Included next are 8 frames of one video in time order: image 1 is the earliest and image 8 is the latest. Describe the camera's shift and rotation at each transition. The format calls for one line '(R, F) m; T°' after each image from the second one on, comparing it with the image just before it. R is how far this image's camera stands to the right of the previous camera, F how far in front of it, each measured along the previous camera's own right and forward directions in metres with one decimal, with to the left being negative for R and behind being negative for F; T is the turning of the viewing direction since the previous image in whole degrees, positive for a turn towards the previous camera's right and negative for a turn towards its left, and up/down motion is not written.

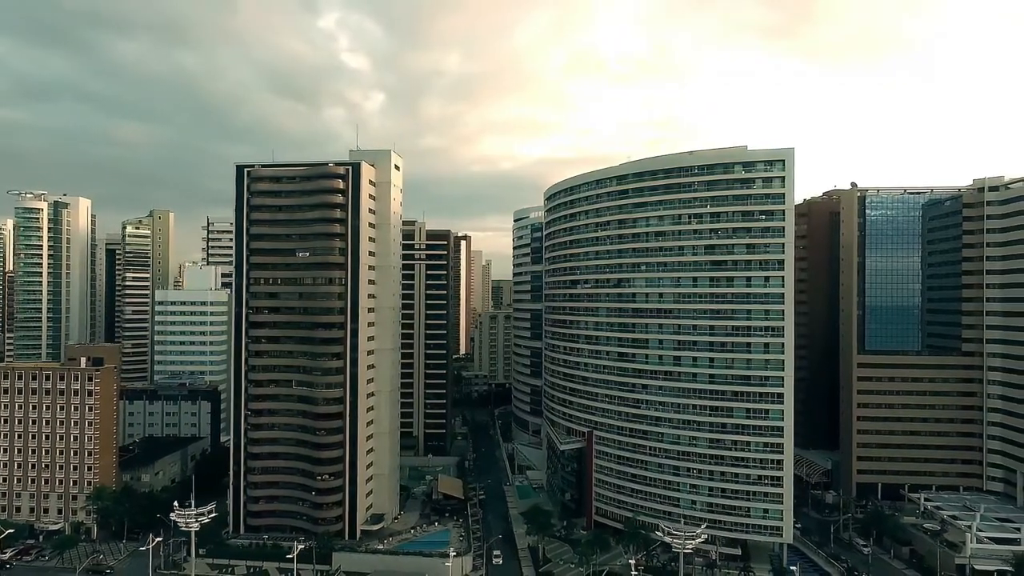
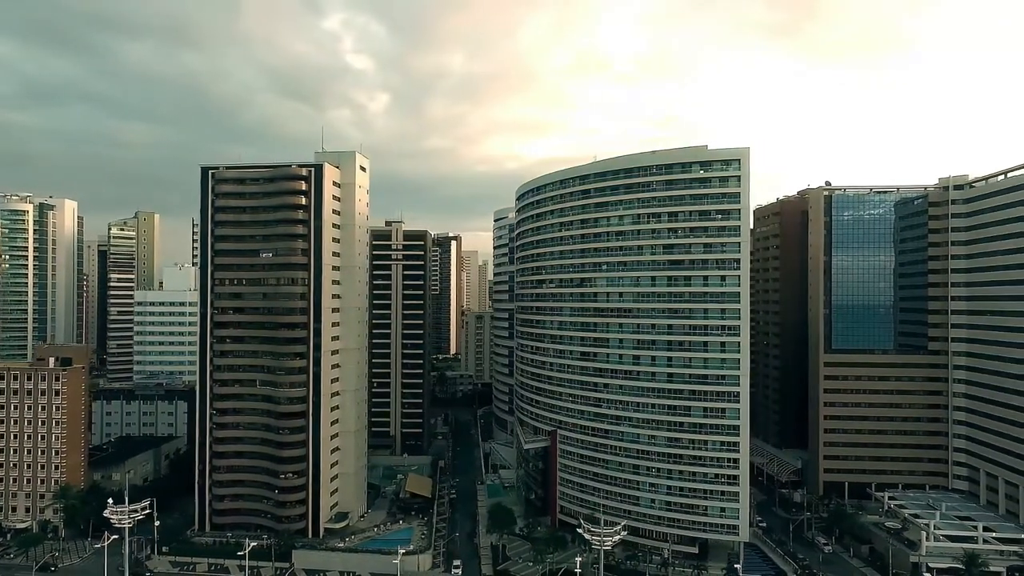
(+5.5, -0.5) m; 0°
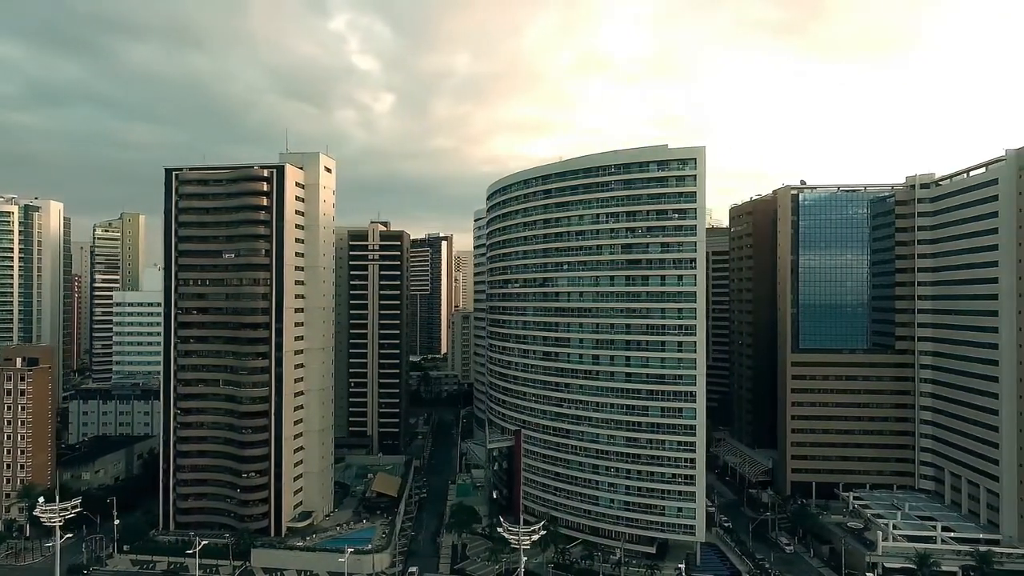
(+5.8, -0.1) m; -1°
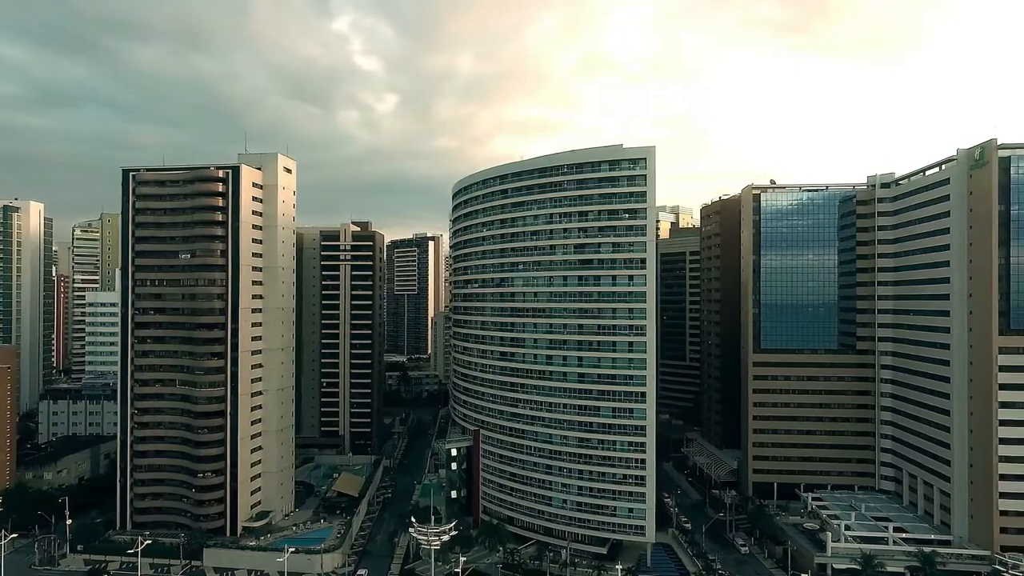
(+6.2, 0.0) m; 0°
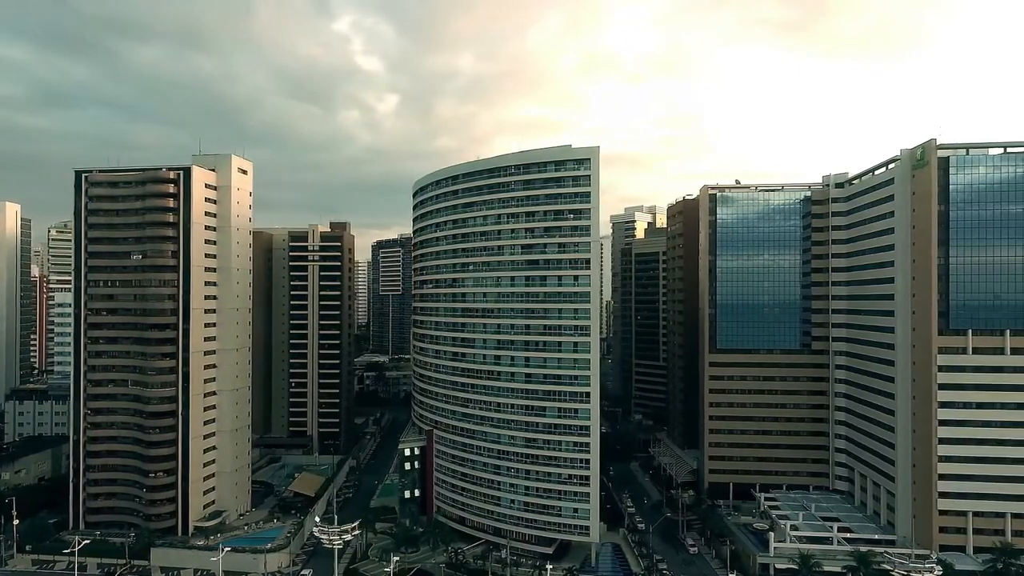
(+6.6, -0.1) m; 0°
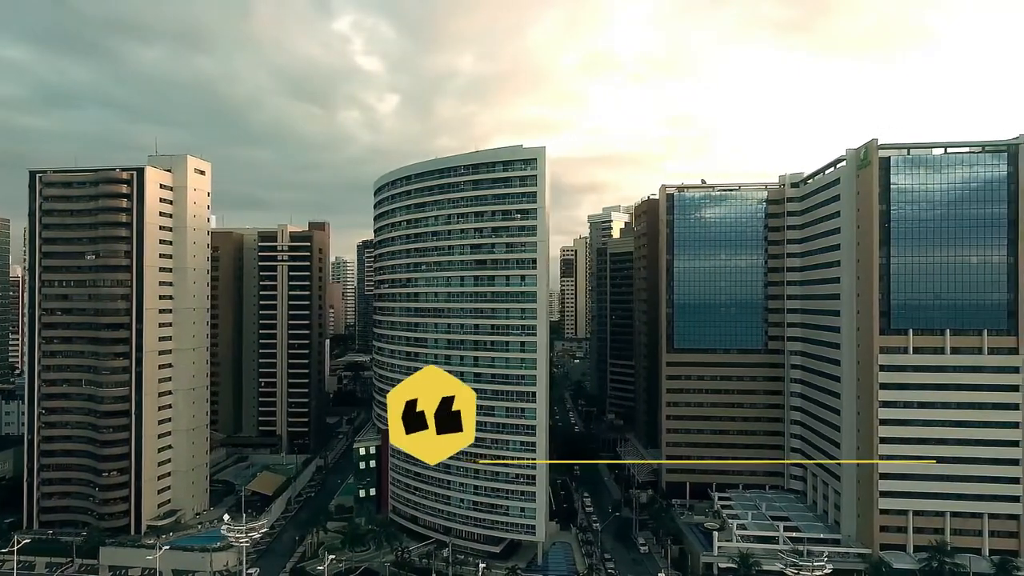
(+6.3, -0.2) m; 0°
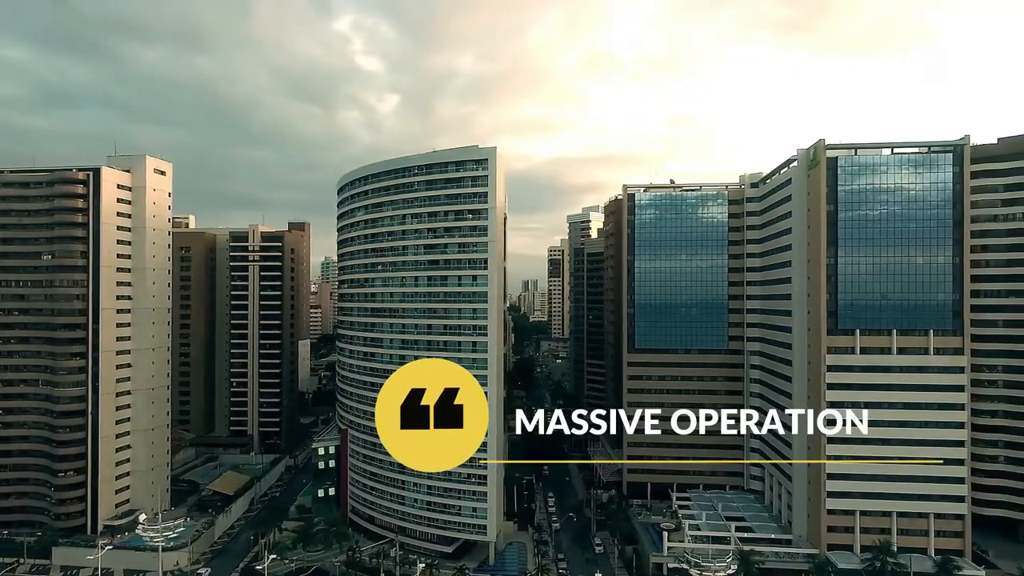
(+5.7, 0.0) m; 0°
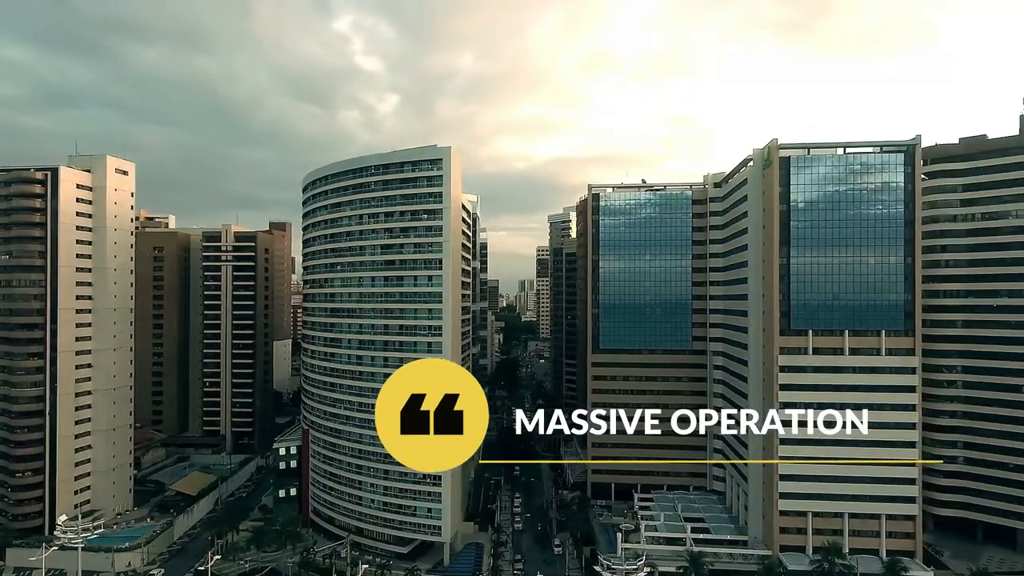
(+5.3, +0.3) m; 0°
